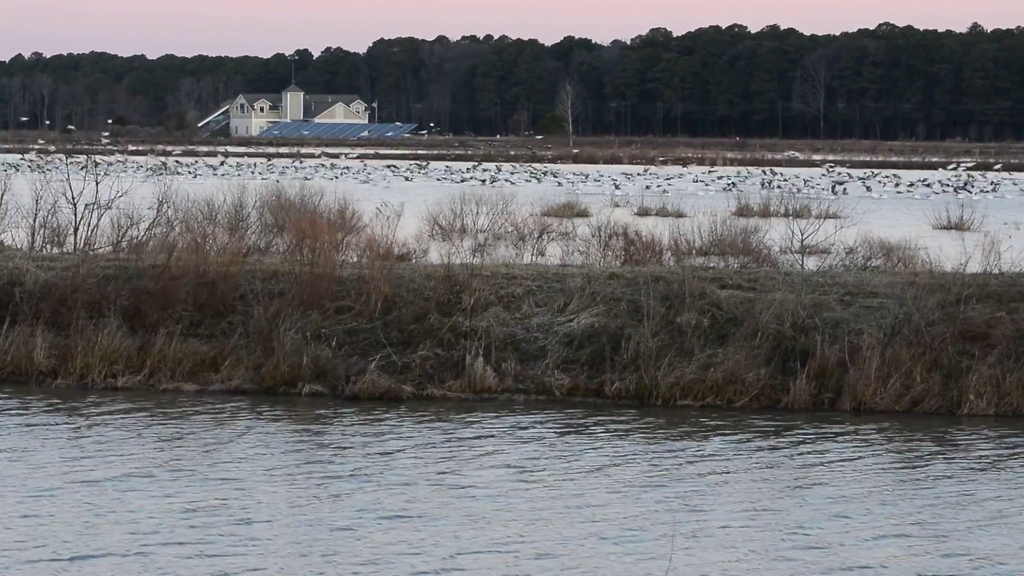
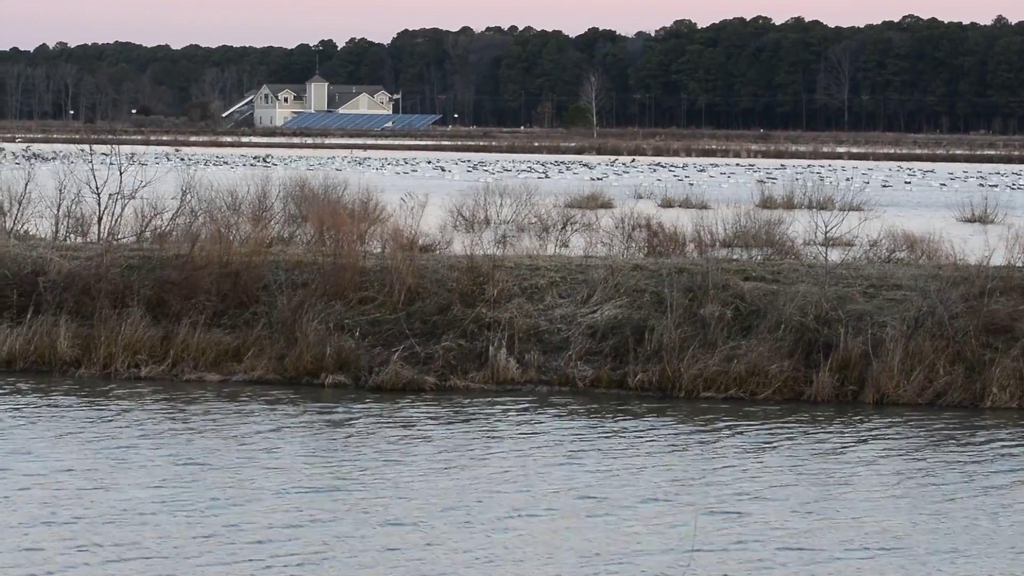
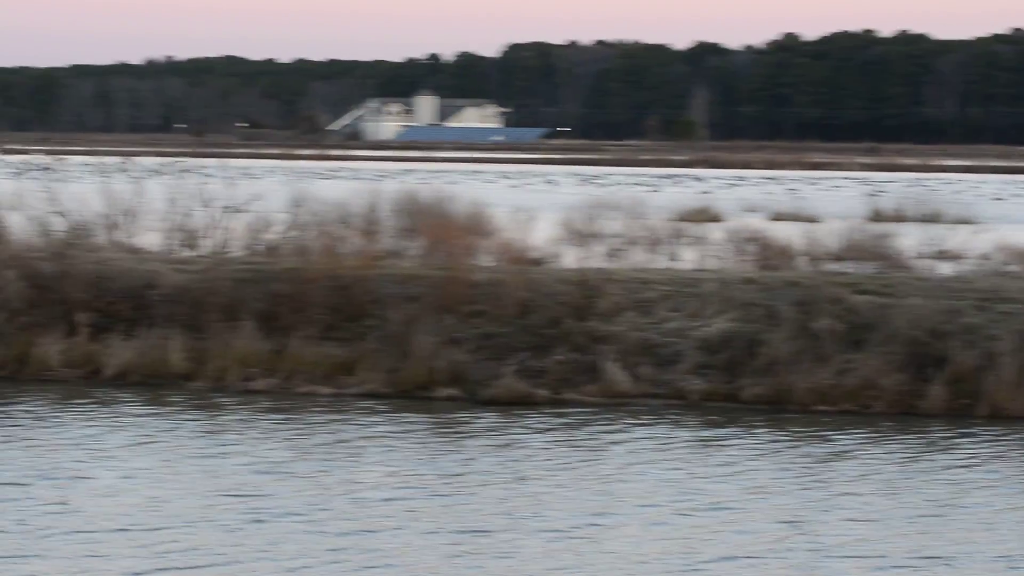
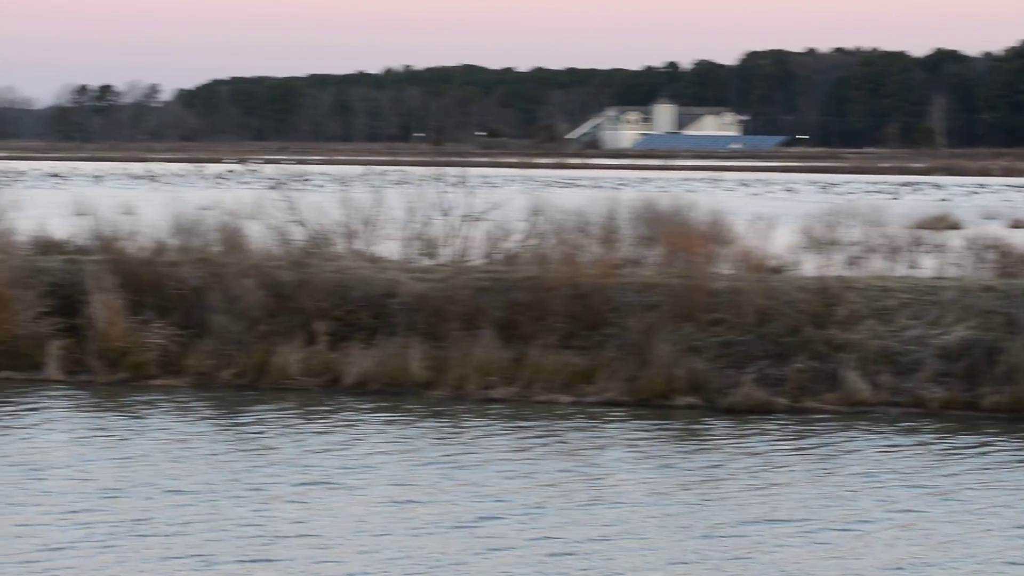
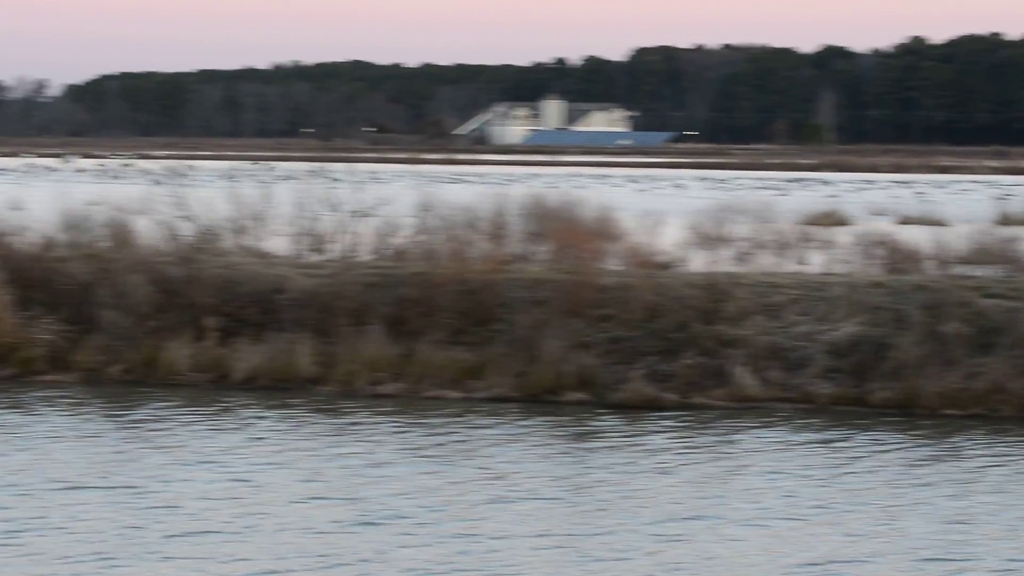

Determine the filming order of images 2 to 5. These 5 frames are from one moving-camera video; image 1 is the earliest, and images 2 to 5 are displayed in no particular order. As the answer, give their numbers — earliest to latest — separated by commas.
2, 3, 5, 4
